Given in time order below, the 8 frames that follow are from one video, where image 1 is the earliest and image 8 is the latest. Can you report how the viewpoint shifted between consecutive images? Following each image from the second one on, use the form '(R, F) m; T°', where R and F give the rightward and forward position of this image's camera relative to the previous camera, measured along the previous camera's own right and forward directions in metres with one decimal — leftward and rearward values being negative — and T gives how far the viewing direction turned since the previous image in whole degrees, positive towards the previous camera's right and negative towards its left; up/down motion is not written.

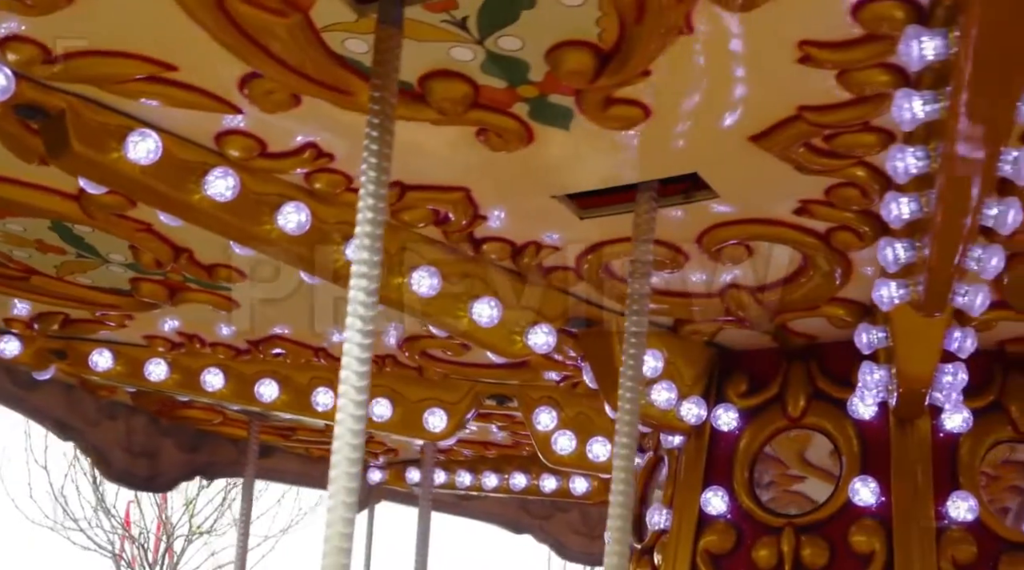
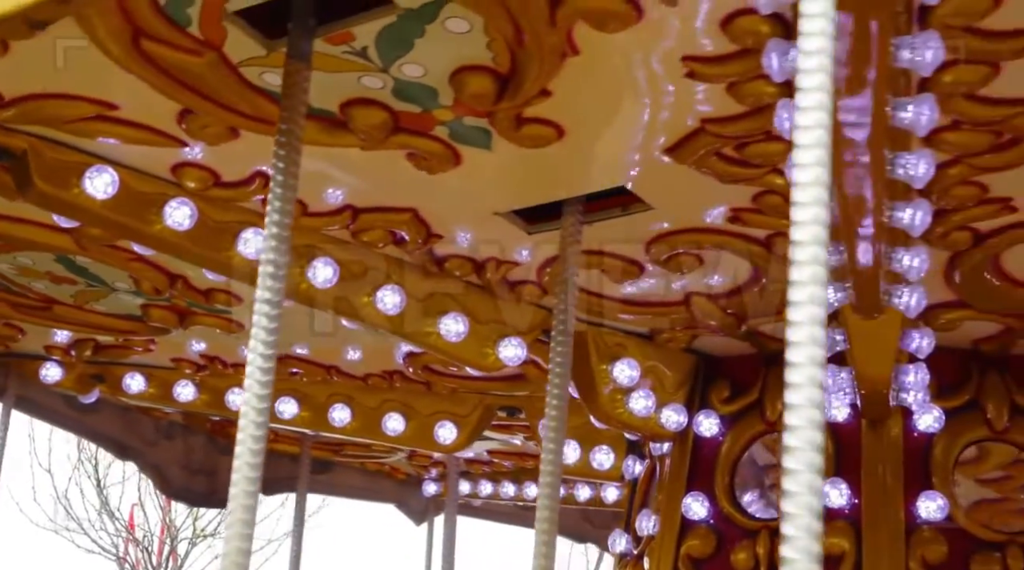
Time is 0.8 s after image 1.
(+0.4, -0.1) m; -4°
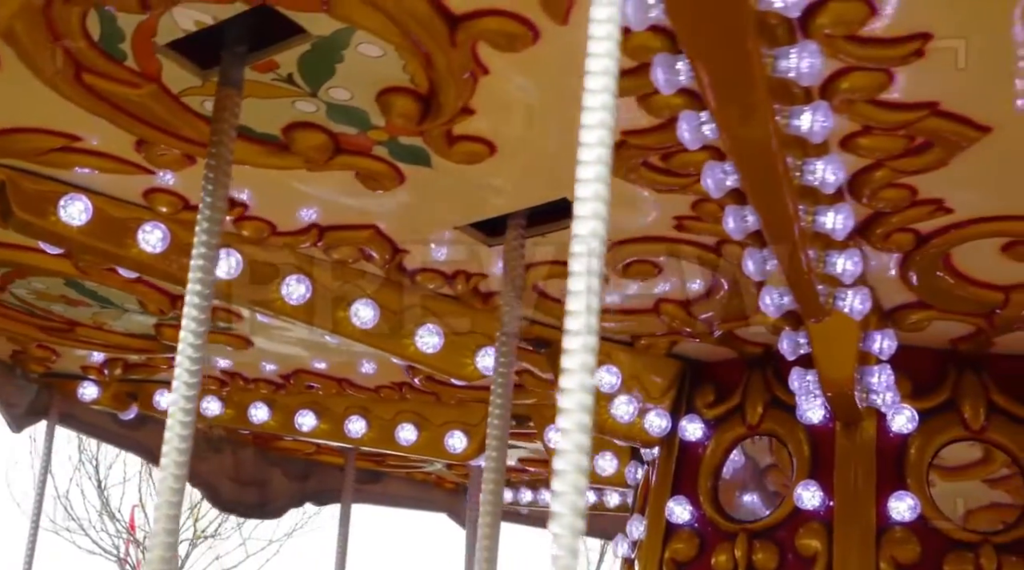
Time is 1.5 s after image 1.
(+0.4, -0.1) m; -4°
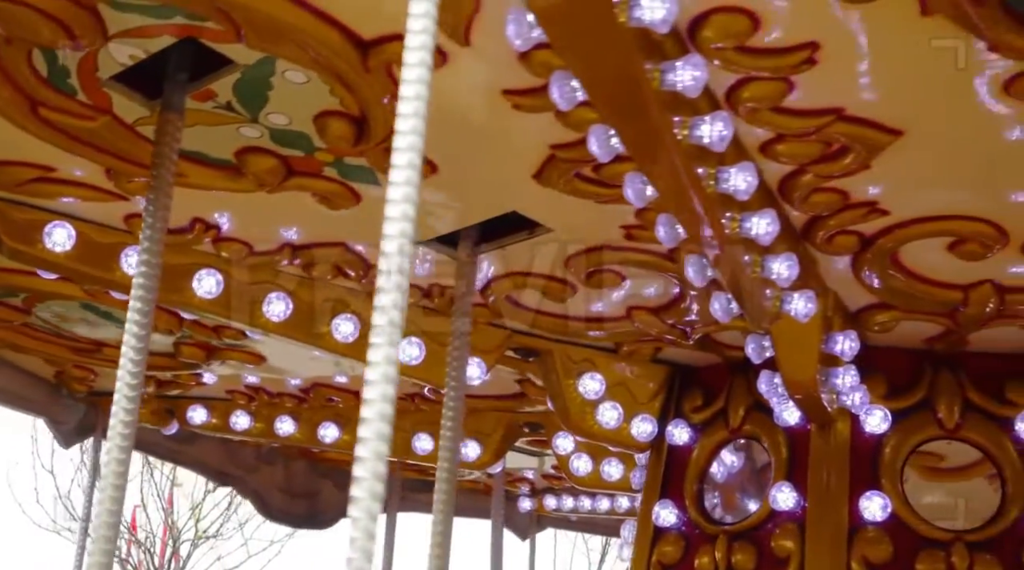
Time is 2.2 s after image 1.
(+0.3, -0.1) m; -4°
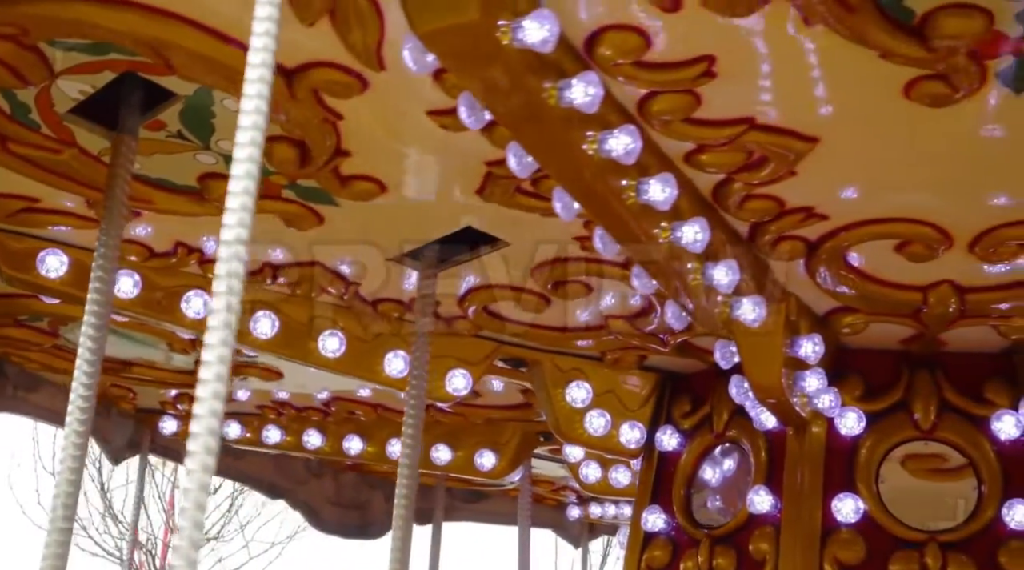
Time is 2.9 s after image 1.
(+0.4, -0.1) m; -4°
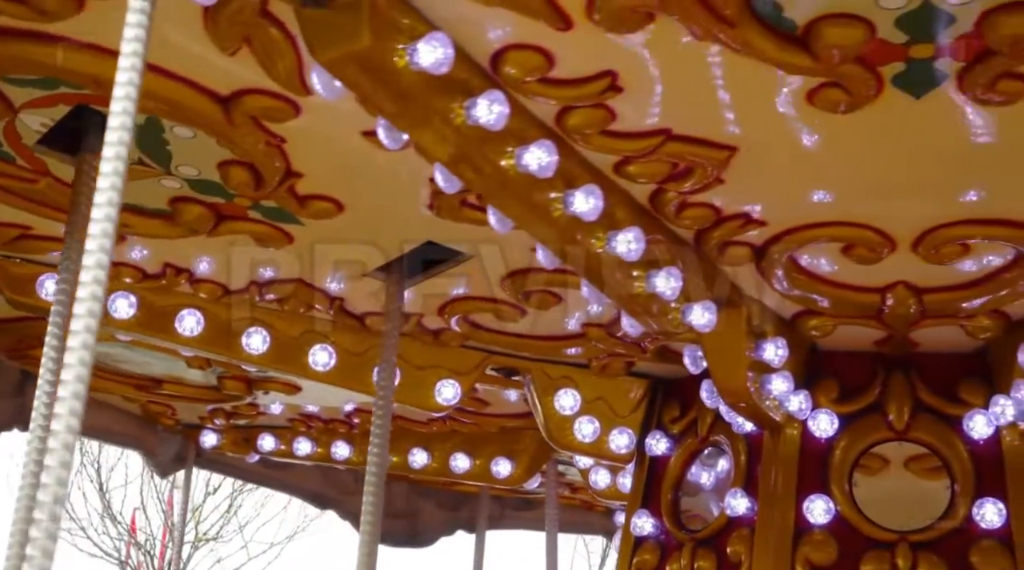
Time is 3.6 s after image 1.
(+0.4, -0.1) m; -4°
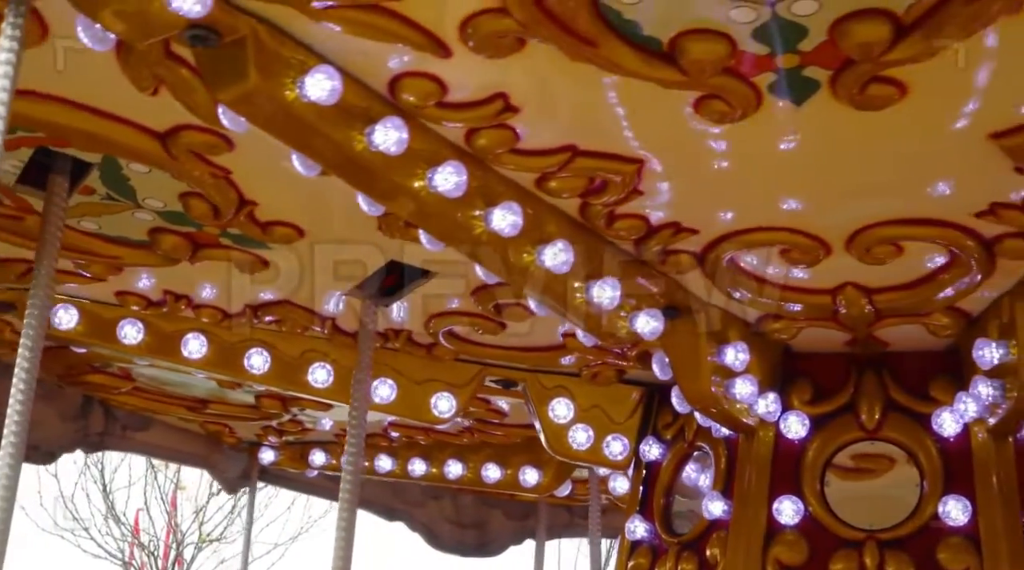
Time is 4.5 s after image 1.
(+0.5, -0.1) m; -5°
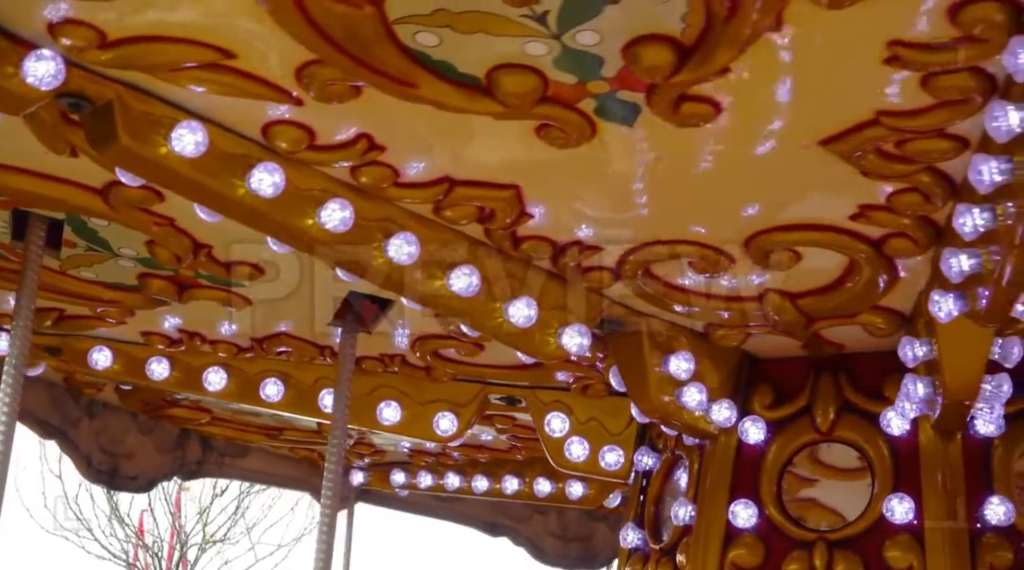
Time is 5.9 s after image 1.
(+0.7, -0.1) m; -8°
